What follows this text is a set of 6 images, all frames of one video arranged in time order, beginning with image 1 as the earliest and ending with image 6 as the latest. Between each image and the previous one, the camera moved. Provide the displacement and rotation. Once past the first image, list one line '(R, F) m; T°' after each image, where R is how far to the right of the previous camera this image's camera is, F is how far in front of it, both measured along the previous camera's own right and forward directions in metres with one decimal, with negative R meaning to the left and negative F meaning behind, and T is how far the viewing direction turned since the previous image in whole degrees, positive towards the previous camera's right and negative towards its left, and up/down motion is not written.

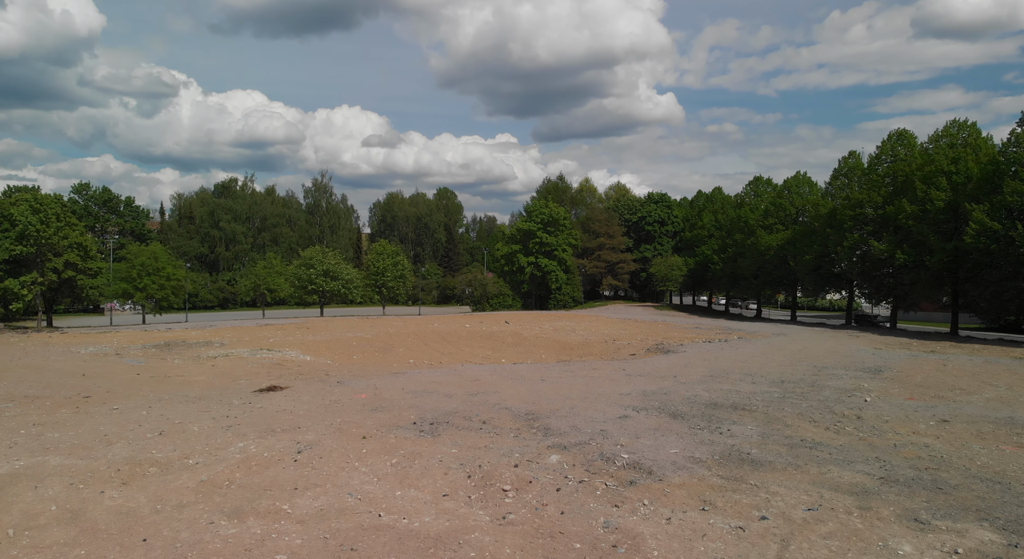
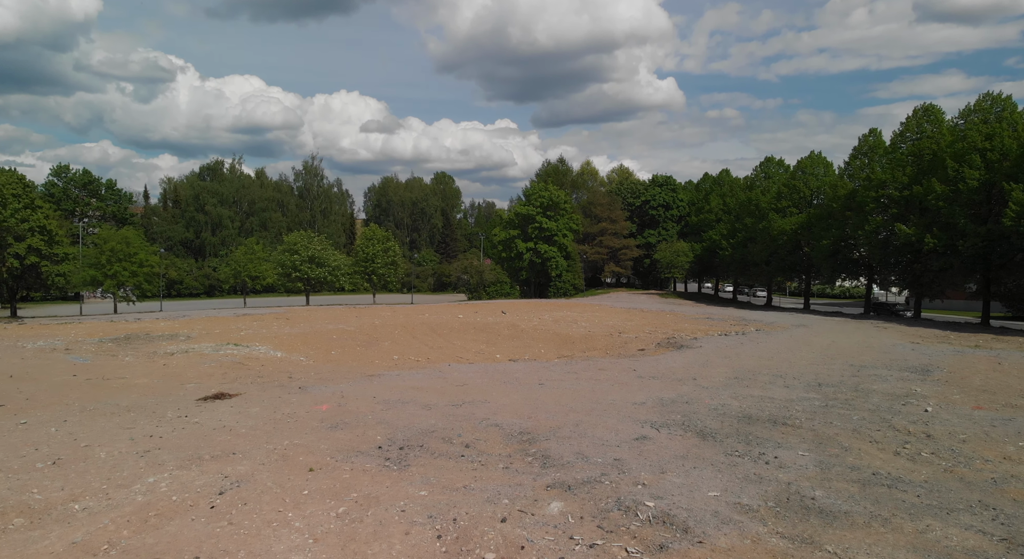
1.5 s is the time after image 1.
(+0.1, +2.4) m; 0°
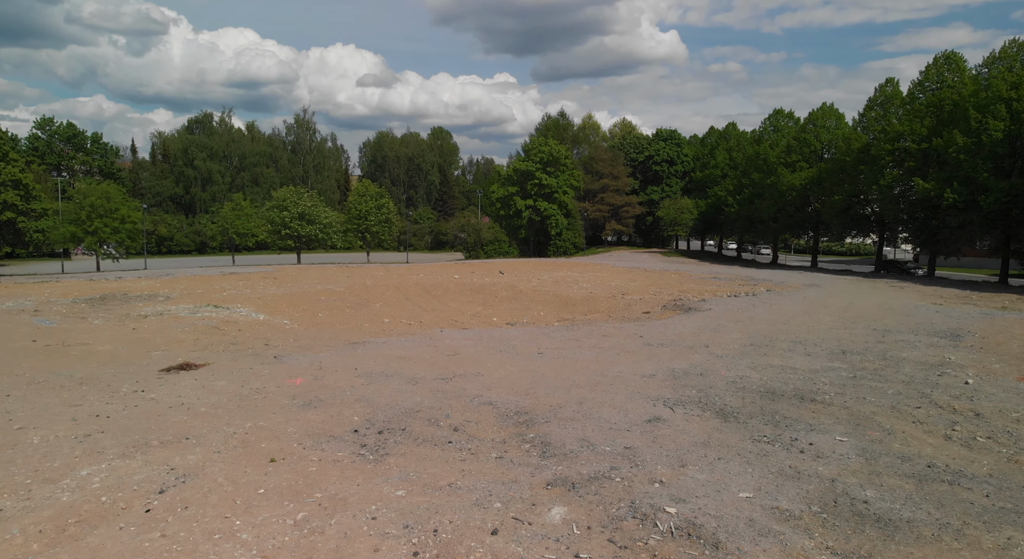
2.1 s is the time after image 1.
(+0.1, +1.3) m; 0°
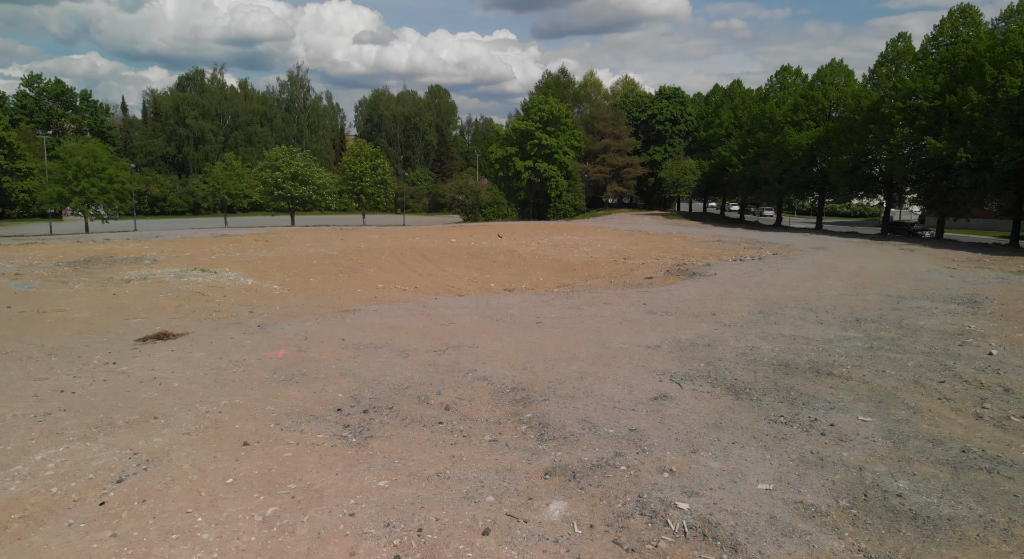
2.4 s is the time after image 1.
(0.0, +0.7) m; 0°
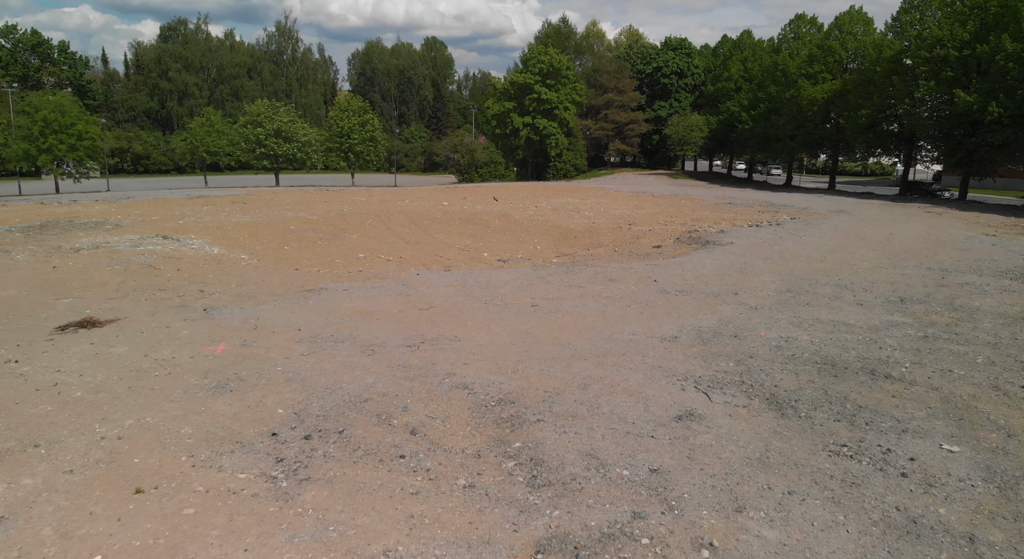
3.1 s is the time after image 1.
(+0.1, +1.8) m; 0°
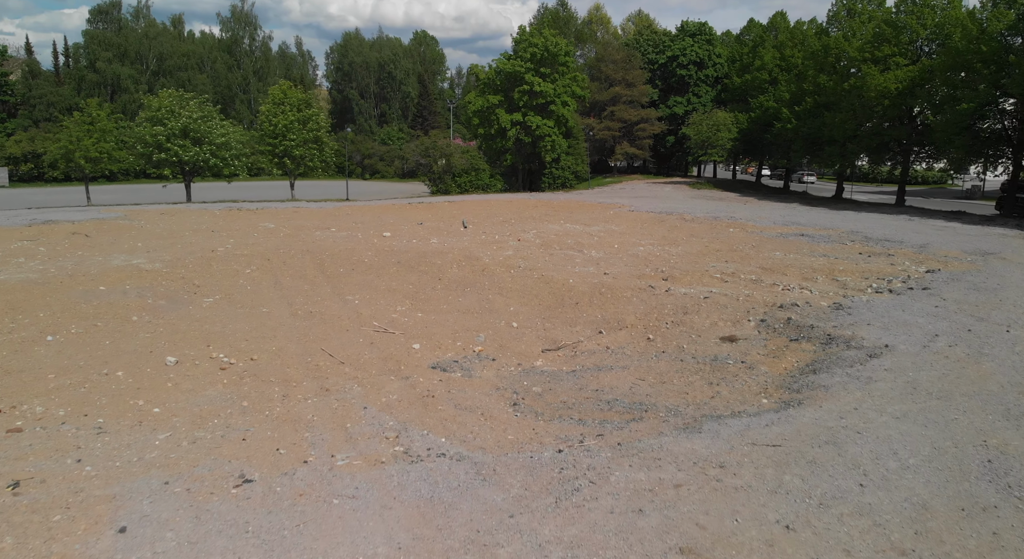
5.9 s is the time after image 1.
(+0.8, +8.1) m; 0°
